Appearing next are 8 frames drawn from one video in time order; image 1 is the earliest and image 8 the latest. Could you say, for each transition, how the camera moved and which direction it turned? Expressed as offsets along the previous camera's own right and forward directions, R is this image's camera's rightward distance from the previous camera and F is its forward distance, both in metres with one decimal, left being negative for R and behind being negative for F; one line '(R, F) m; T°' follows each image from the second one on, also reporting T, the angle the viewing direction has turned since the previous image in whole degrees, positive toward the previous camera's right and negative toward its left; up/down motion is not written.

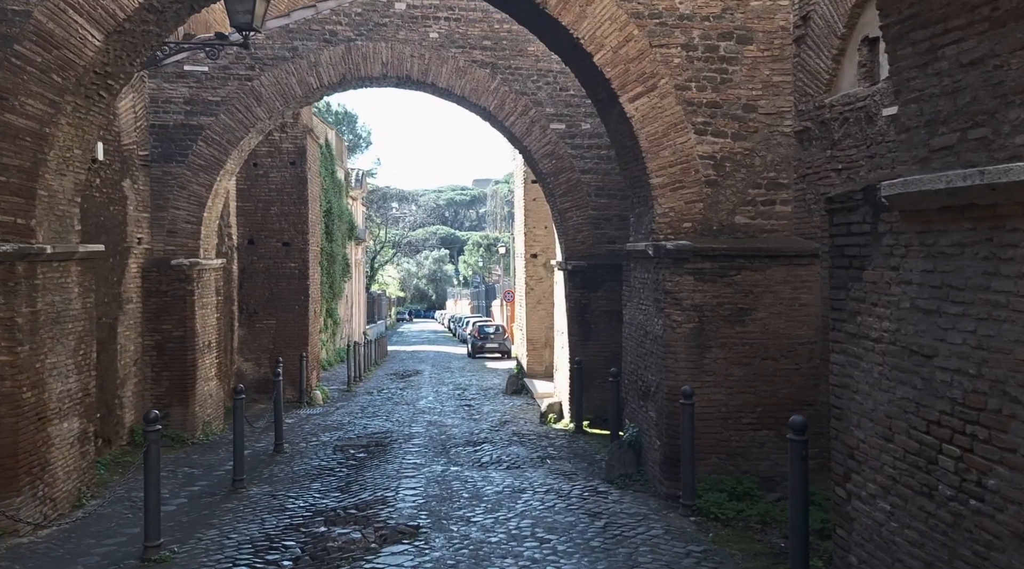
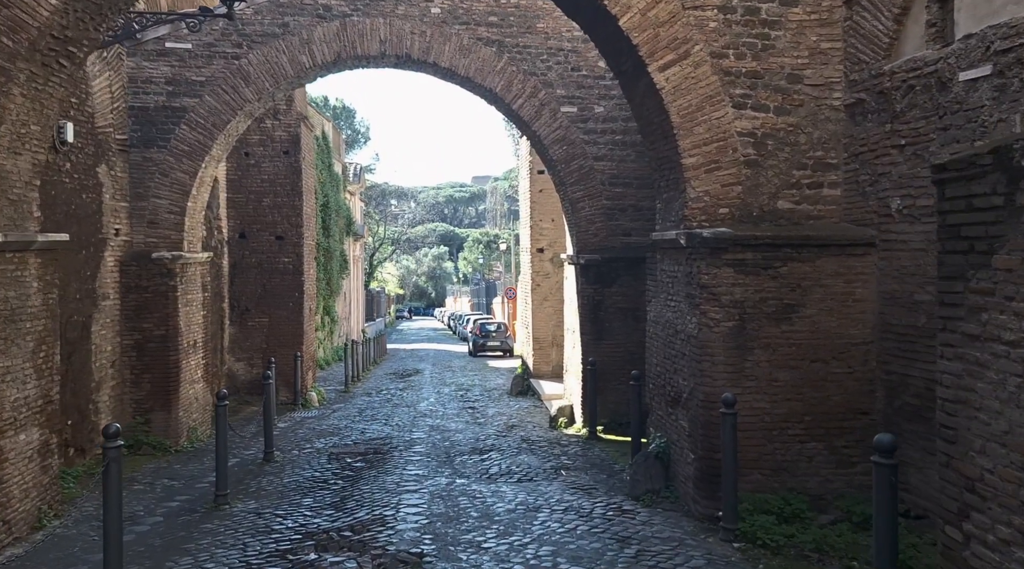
(-0.1, +0.9) m; 0°
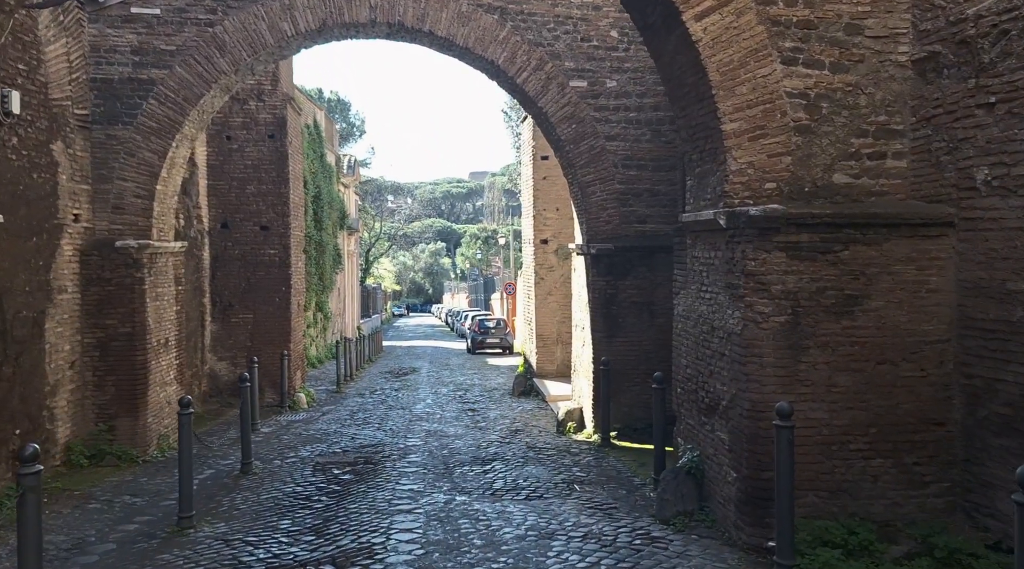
(-0.1, +1.1) m; 0°
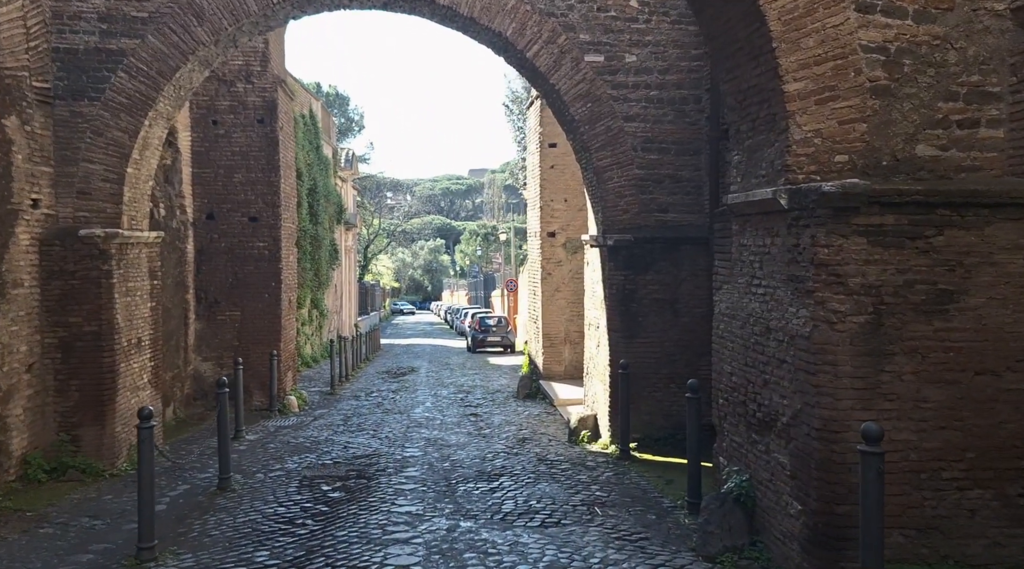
(-0.1, +1.0) m; 0°
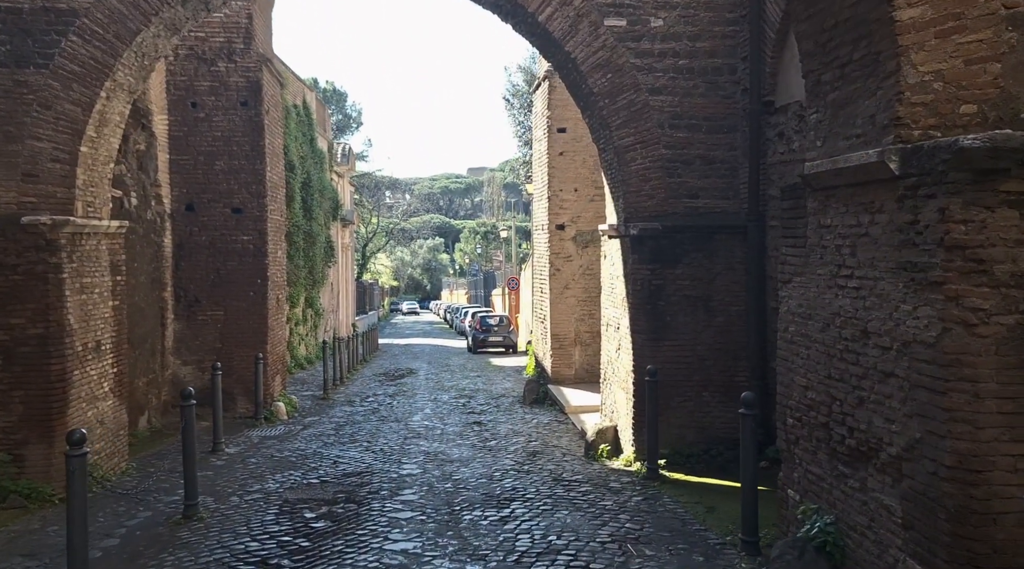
(-0.1, +1.2) m; 0°
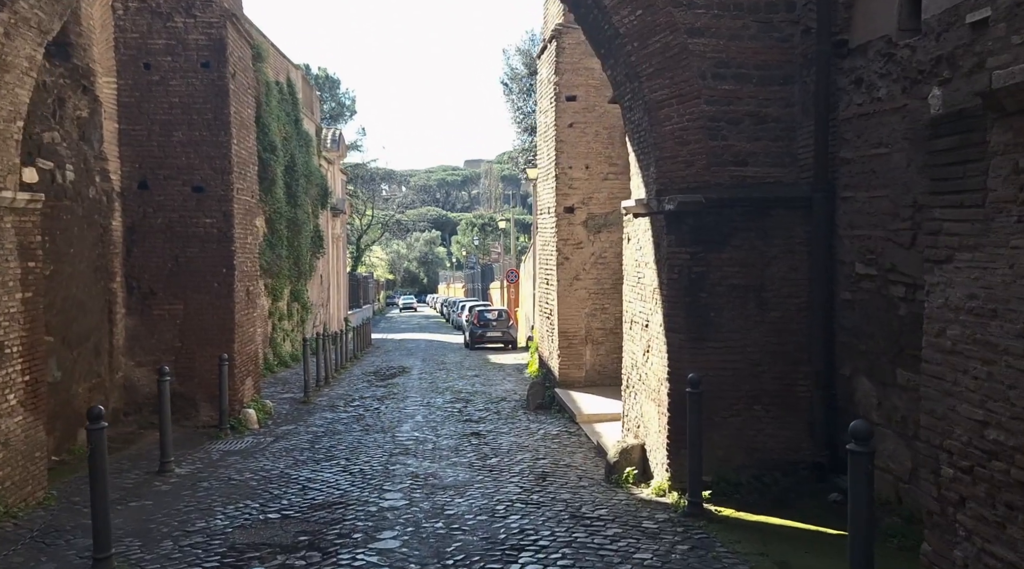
(-0.1, +1.7) m; 0°
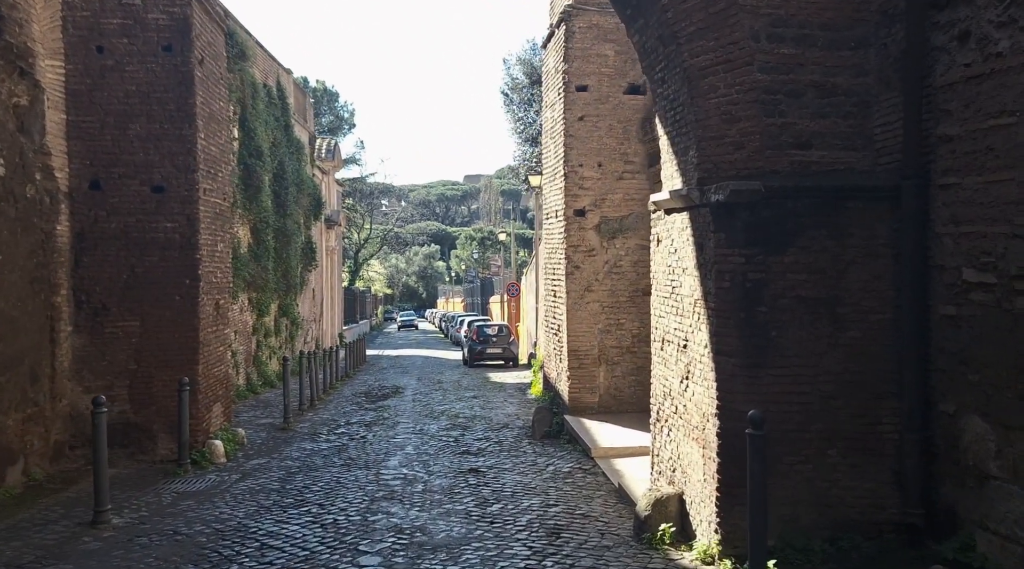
(0.0, +1.4) m; 0°
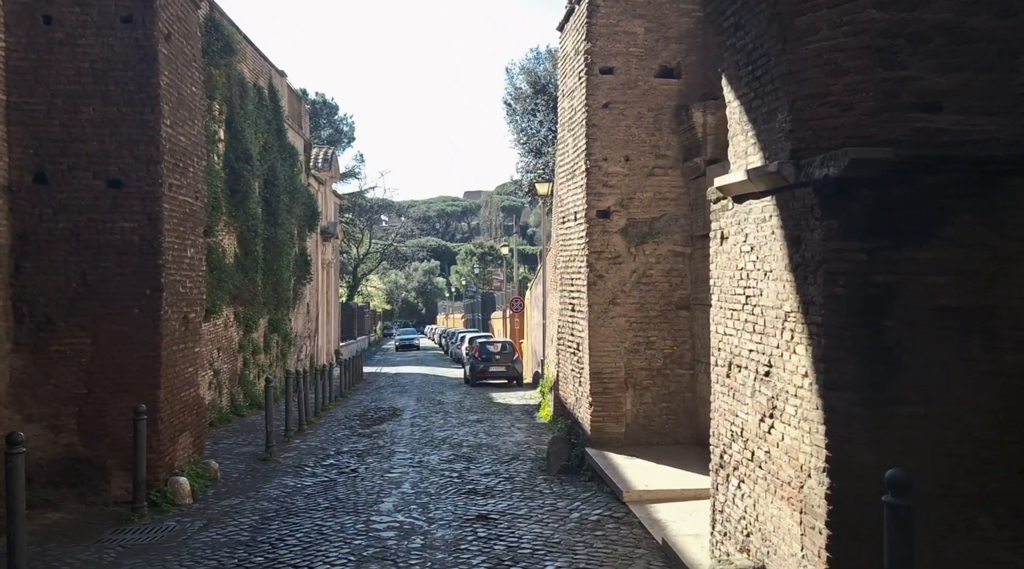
(-0.2, +1.5) m; 0°
